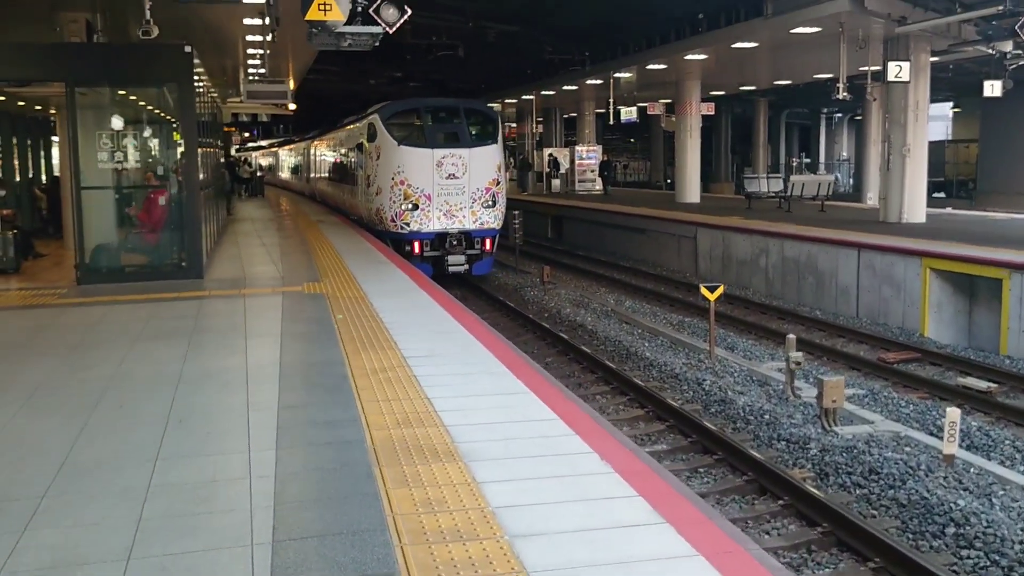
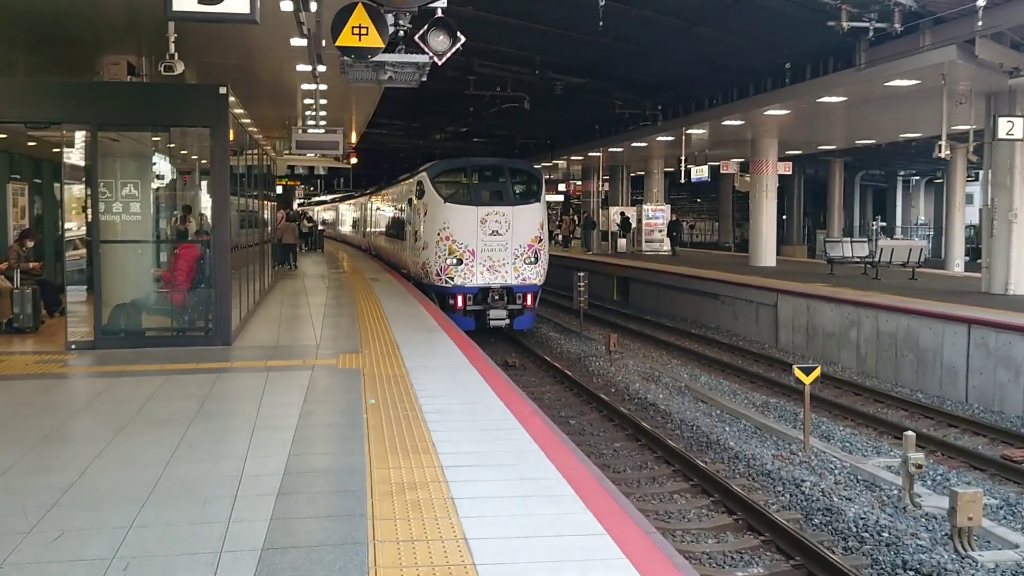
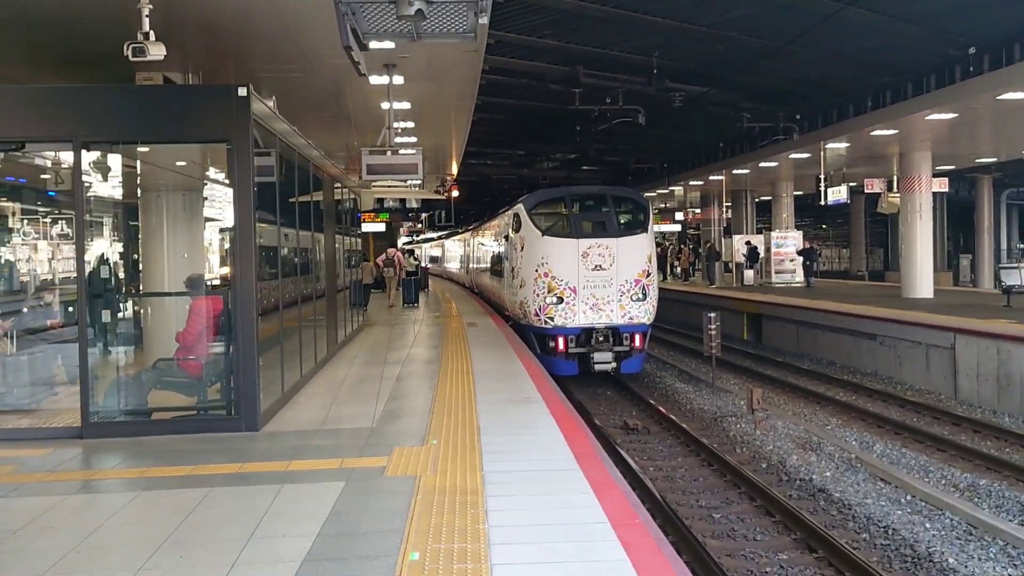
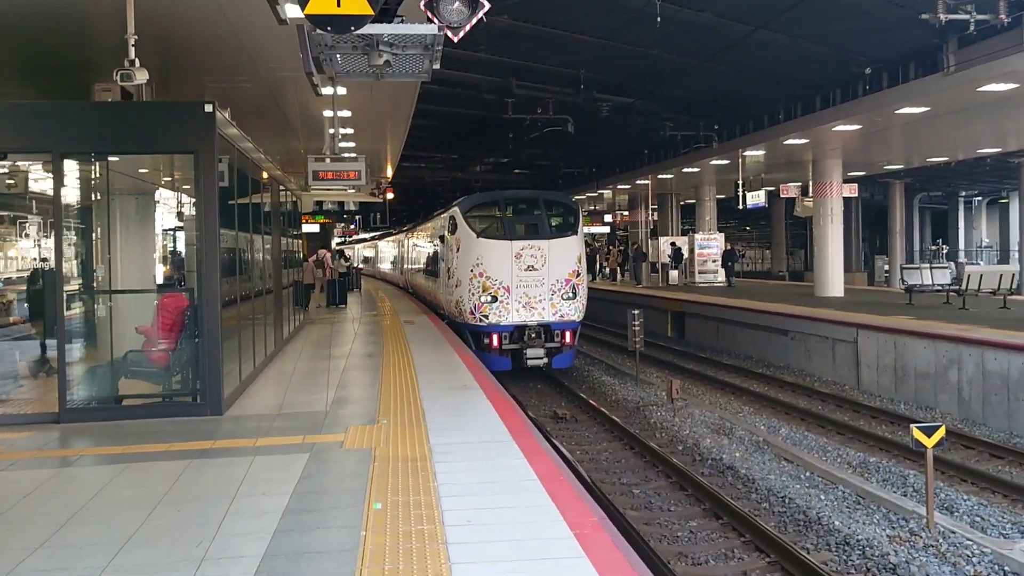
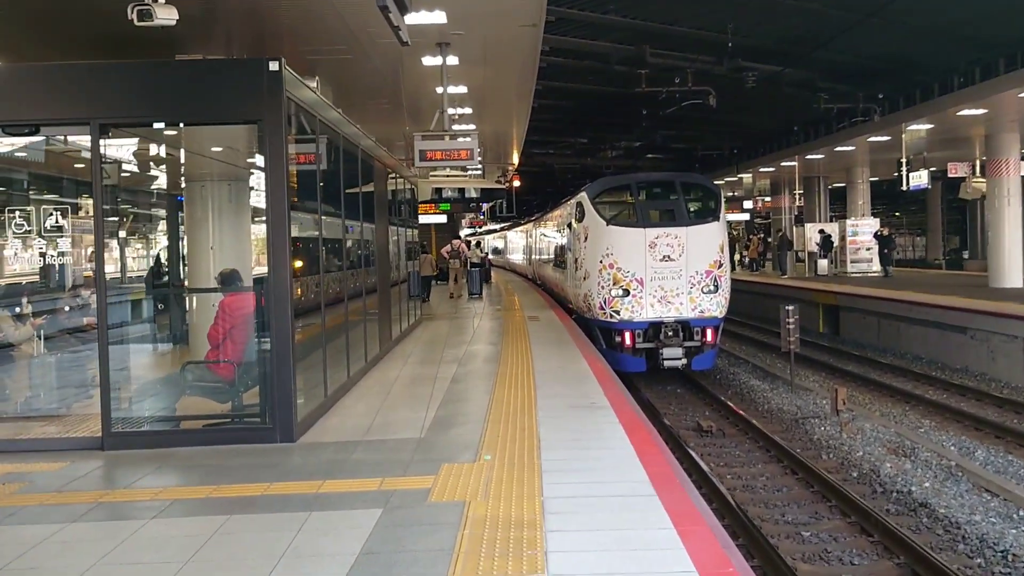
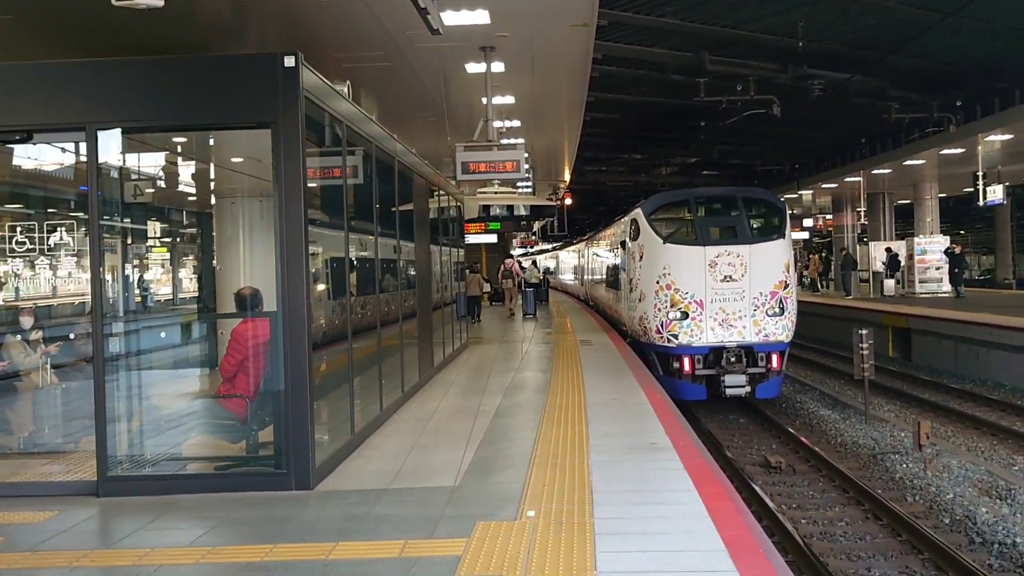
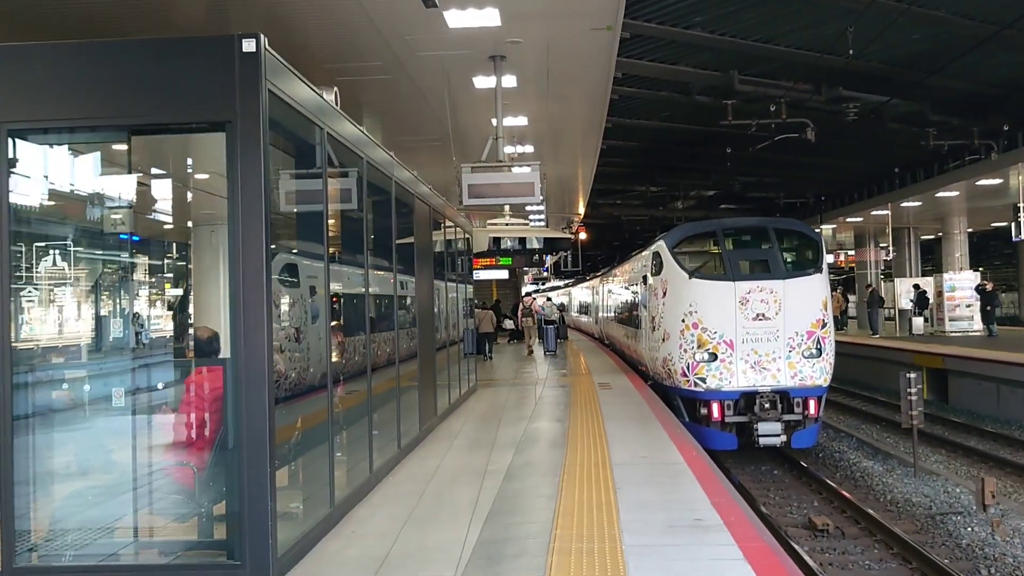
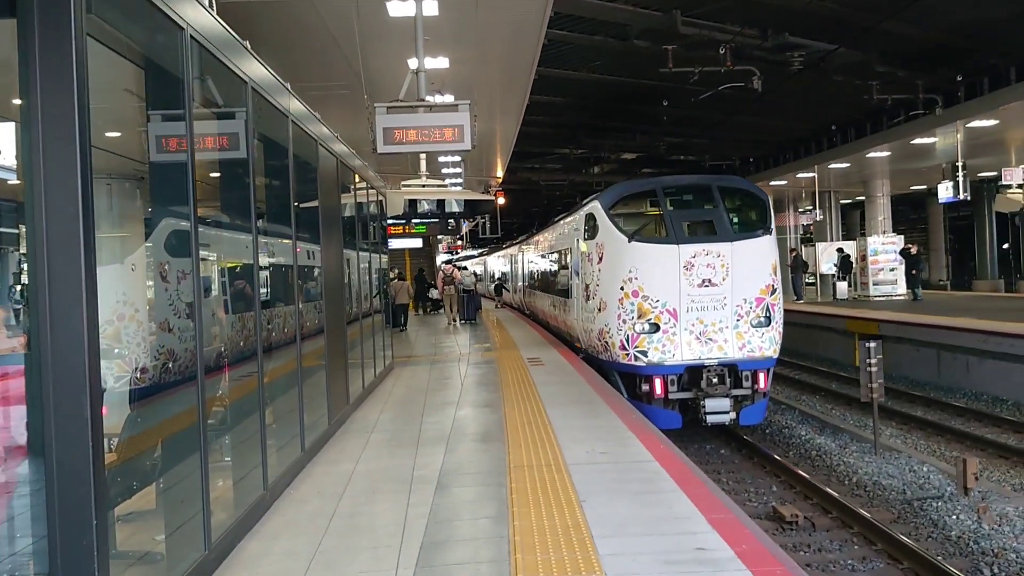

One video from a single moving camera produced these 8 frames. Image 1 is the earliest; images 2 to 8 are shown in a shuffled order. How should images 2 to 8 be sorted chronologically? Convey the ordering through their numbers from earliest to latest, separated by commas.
2, 4, 3, 5, 6, 7, 8
